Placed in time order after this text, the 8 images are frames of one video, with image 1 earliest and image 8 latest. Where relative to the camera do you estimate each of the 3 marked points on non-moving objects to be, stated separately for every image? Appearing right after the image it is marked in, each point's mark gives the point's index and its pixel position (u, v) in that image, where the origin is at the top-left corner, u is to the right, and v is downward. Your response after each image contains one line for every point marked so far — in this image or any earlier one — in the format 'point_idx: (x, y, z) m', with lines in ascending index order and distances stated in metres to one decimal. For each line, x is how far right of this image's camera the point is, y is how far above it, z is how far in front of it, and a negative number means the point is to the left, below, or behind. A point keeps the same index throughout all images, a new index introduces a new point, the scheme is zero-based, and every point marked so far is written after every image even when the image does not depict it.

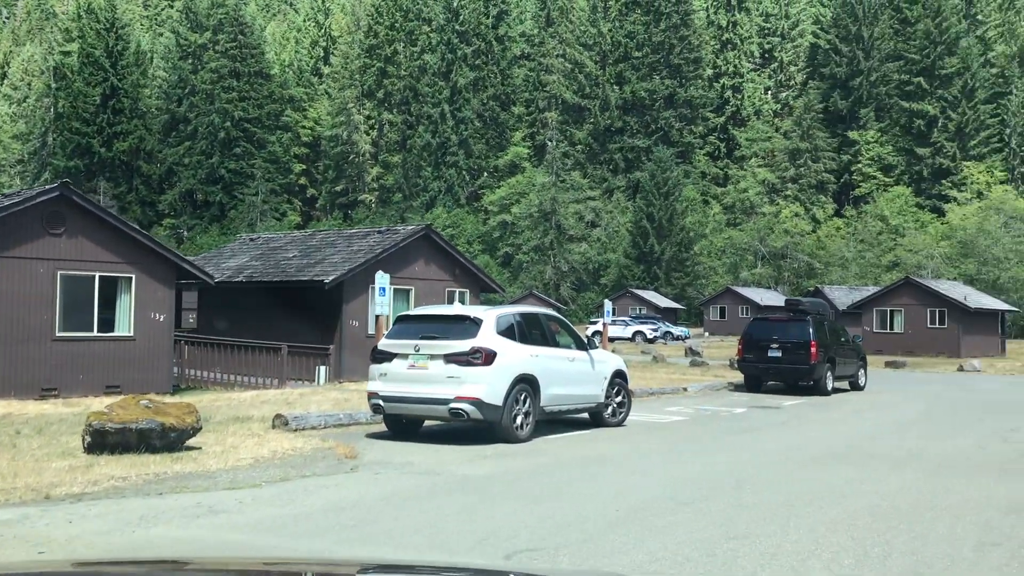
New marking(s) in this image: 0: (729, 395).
0: (+3.9, -1.9, +17.4) m
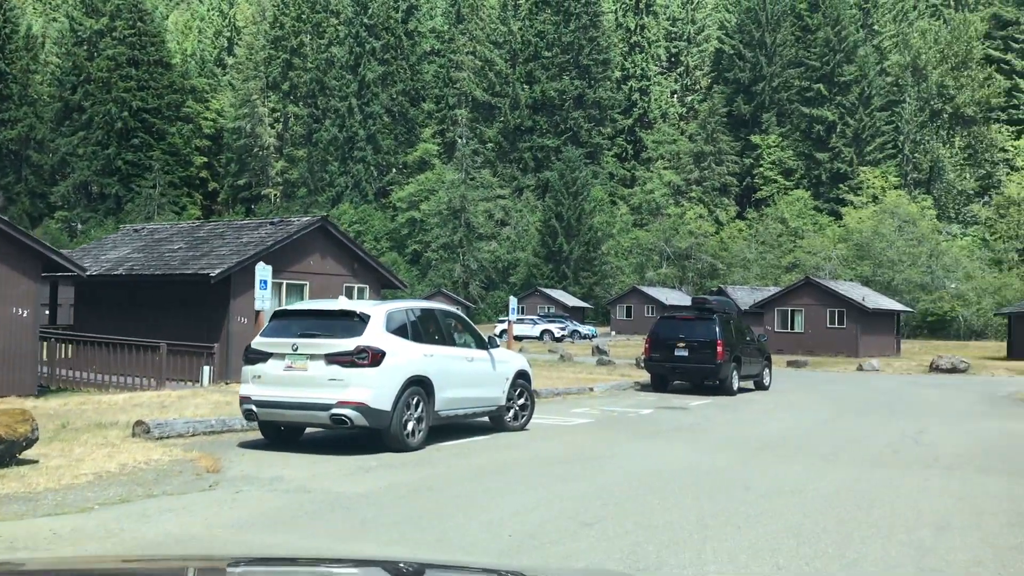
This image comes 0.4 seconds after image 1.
0: (+2.1, -1.9, +16.9) m
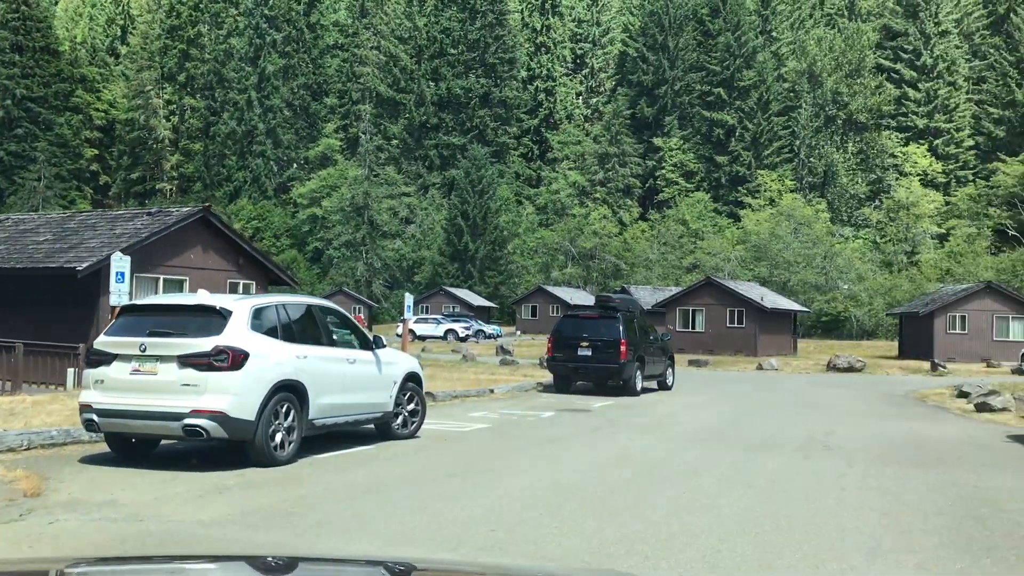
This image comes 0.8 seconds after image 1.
0: (+0.4, -1.9, +16.2) m
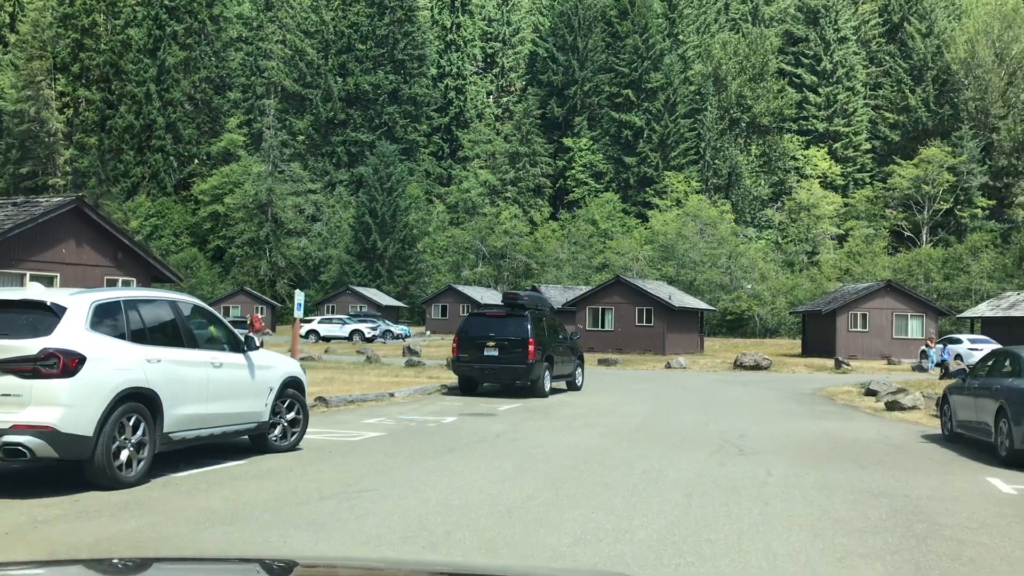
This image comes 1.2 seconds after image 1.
0: (-1.2, -1.8, +15.3) m
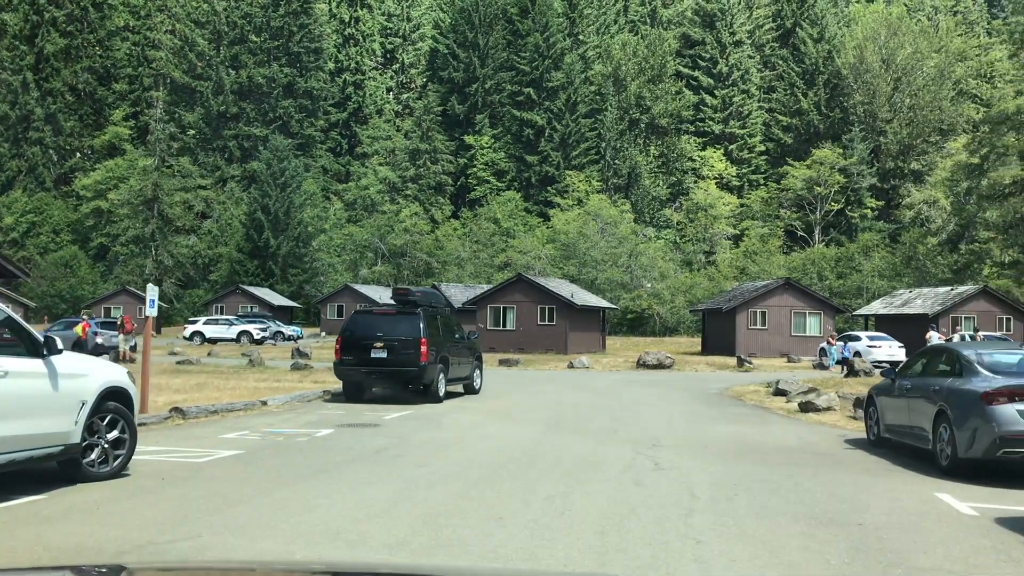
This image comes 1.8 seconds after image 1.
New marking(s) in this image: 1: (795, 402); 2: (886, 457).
0: (-2.8, -1.7, +13.8) m
1: (+4.6, -1.9, +15.7) m
2: (+3.8, -1.7, +9.8) m
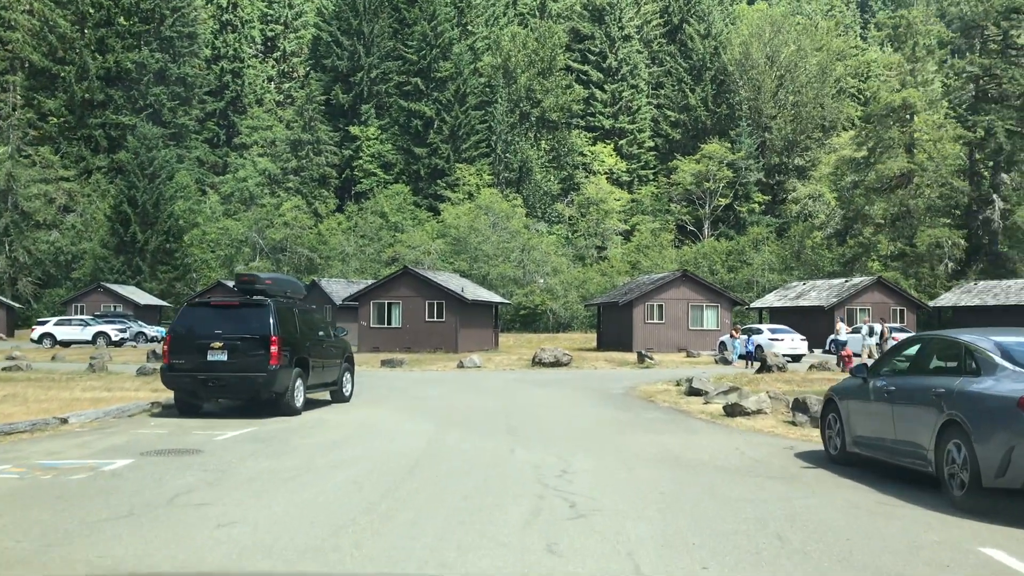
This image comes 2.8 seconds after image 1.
0: (-4.2, -1.6, +10.9) m
1: (+2.9, -1.6, +13.6) m
2: (+2.8, -1.5, +7.7) m
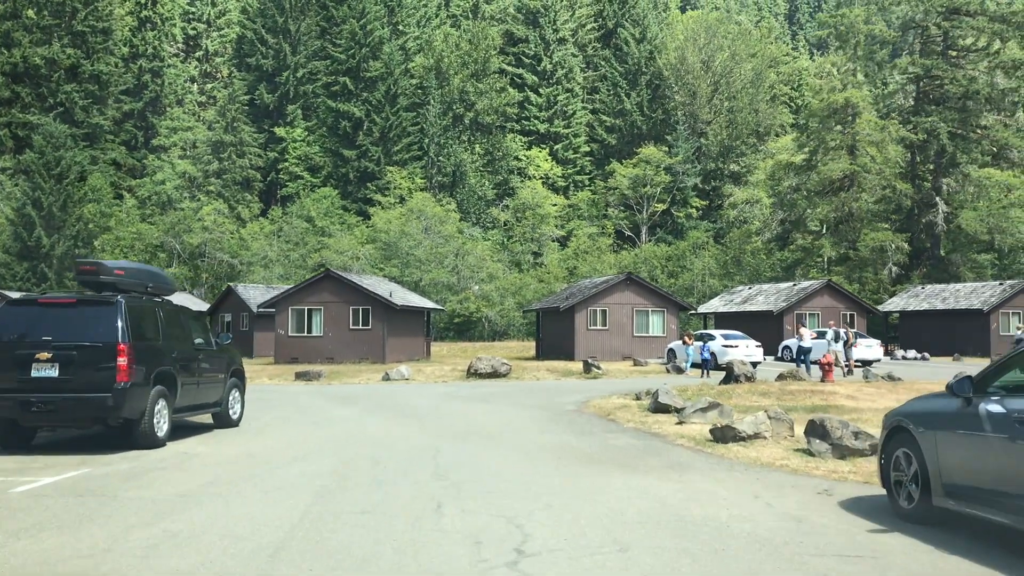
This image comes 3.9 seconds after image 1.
0: (-4.8, -1.5, +7.8) m
1: (+2.1, -1.6, +11.0) m
2: (+2.4, -1.4, +5.1) m
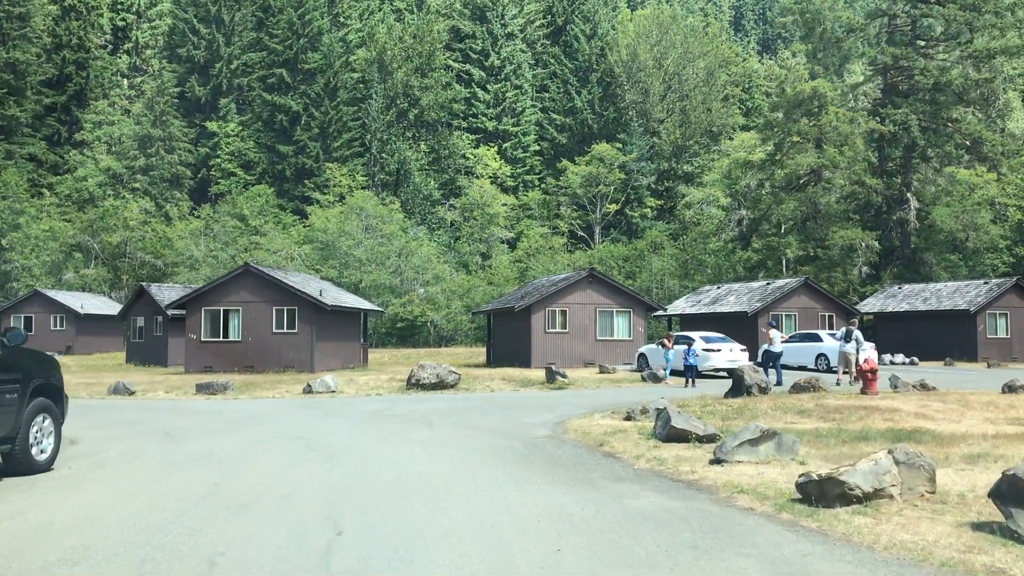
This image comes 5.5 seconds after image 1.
0: (-4.9, -1.2, +3.5) m
1: (+1.8, -1.3, +7.1) m
2: (+2.4, -1.1, +1.2) m
